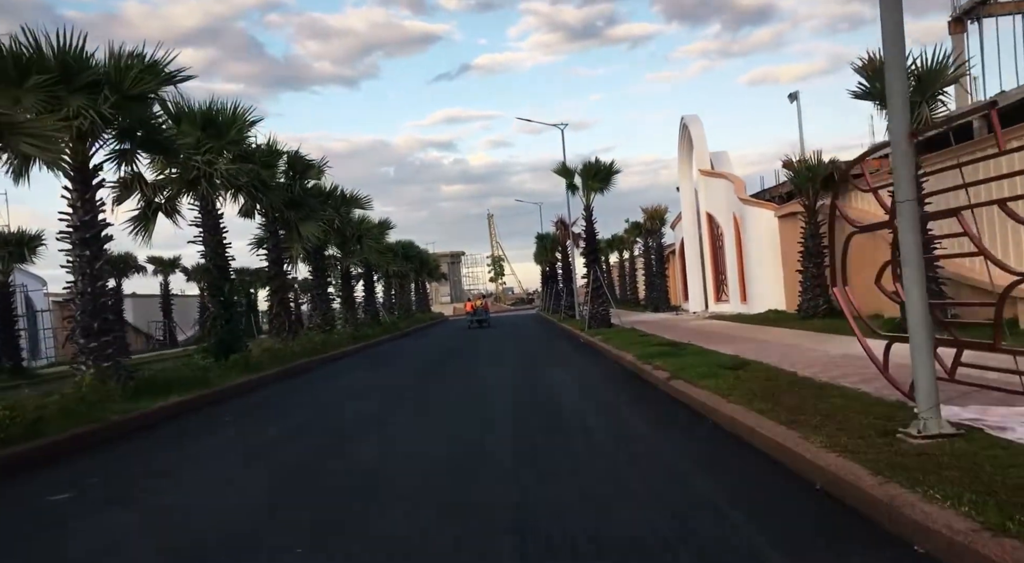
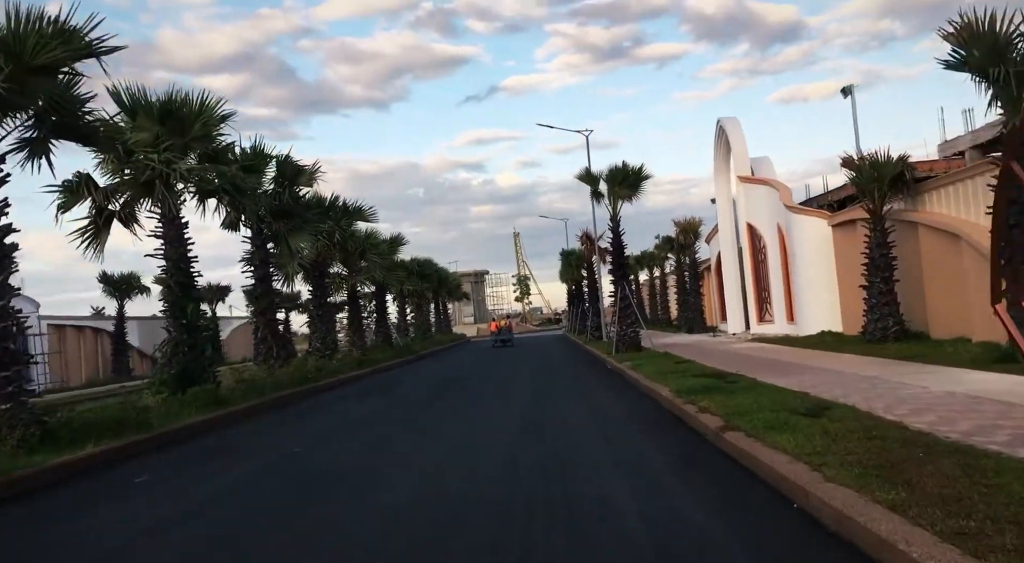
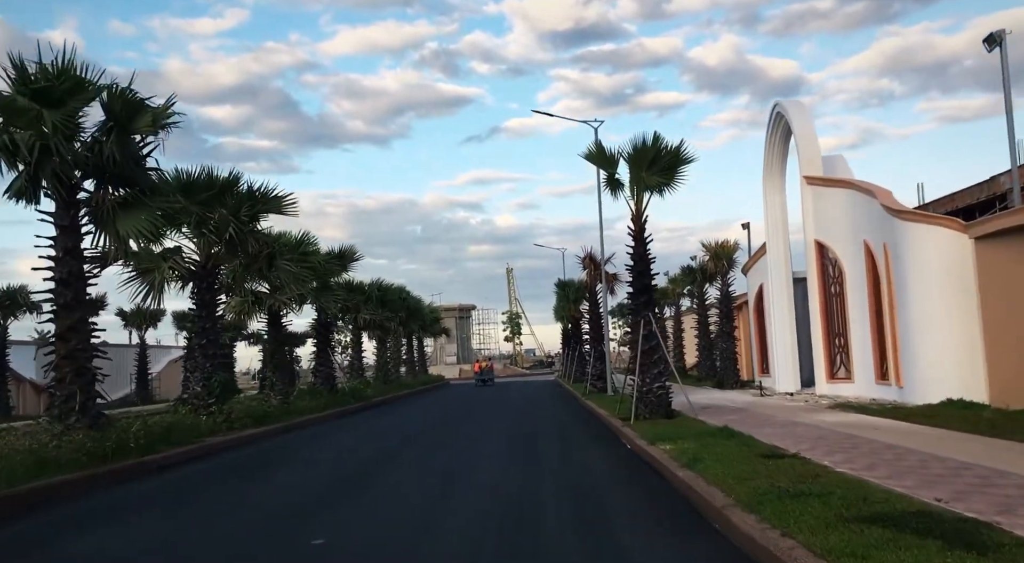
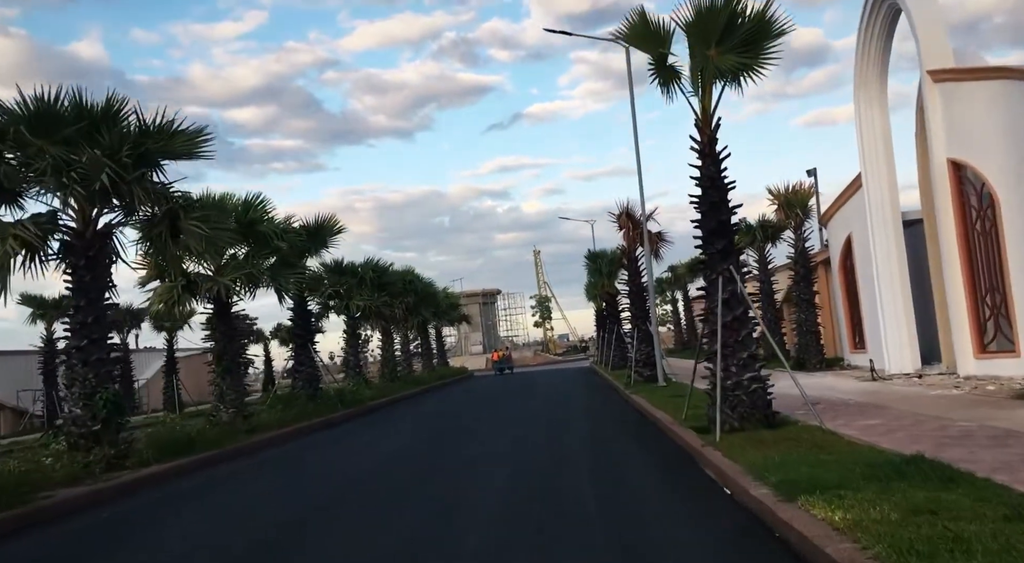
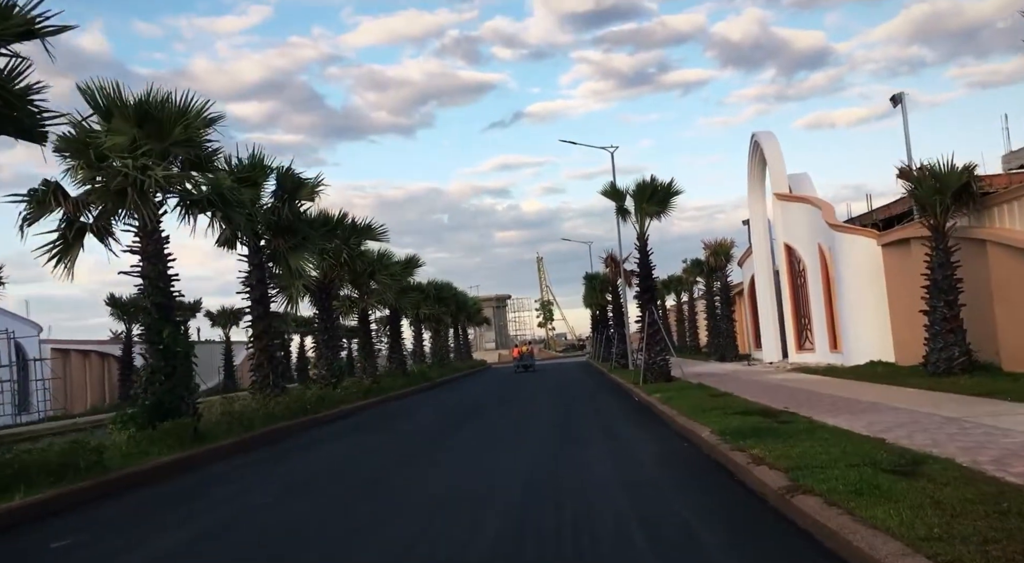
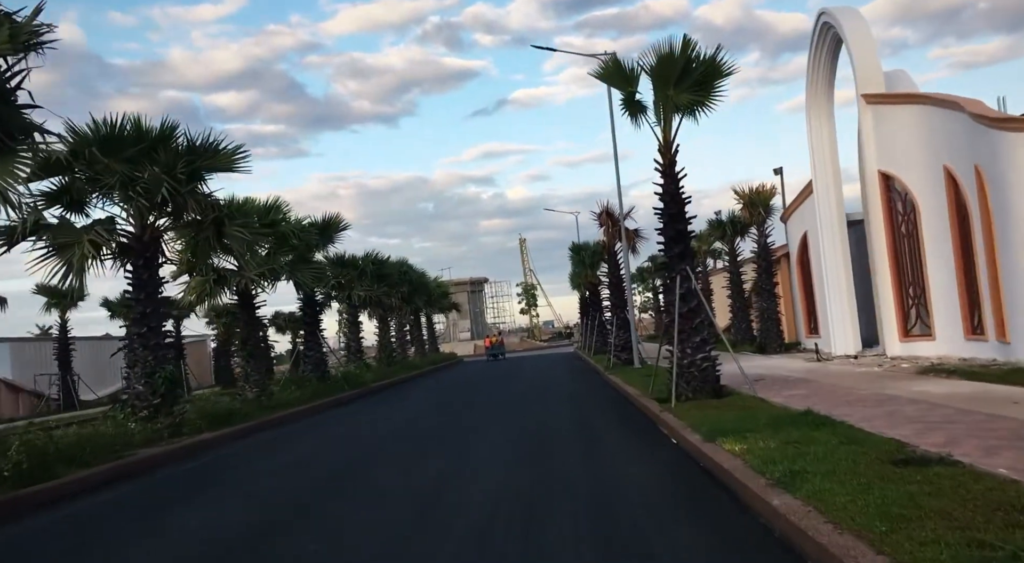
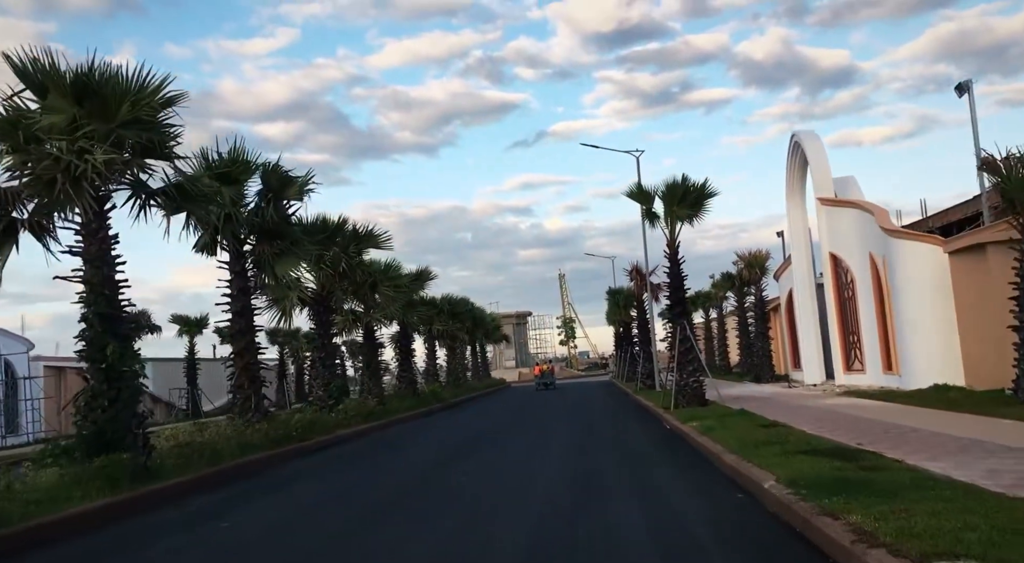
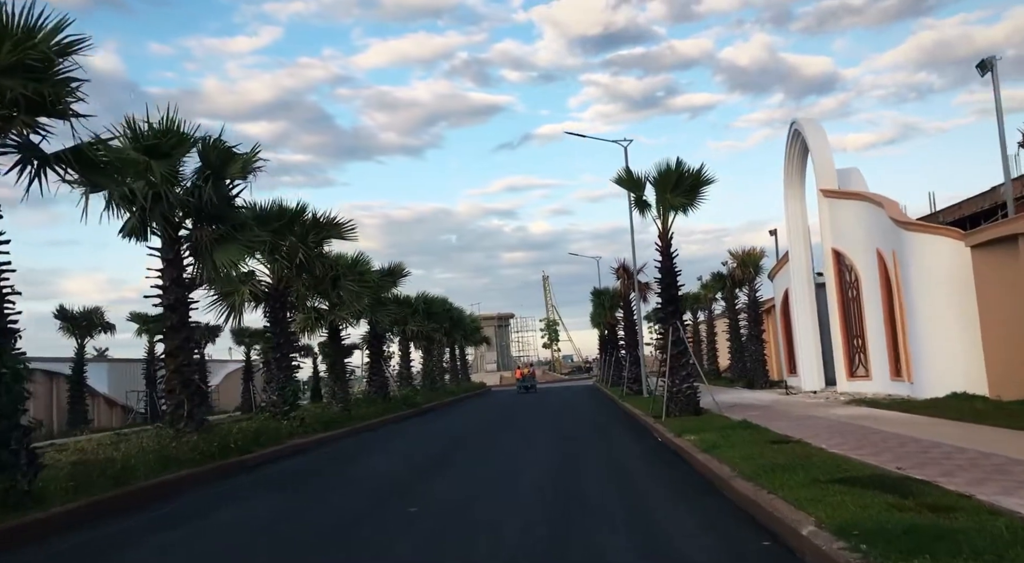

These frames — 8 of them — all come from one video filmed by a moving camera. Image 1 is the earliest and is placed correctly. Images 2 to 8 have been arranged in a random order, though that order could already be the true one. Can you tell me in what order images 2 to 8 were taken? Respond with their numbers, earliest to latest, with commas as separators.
2, 5, 7, 8, 3, 6, 4
